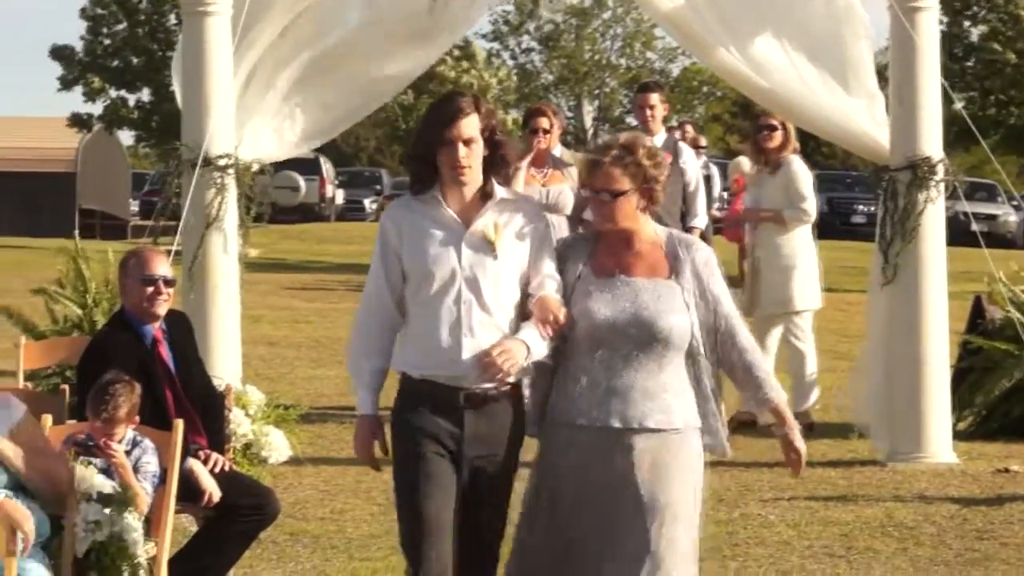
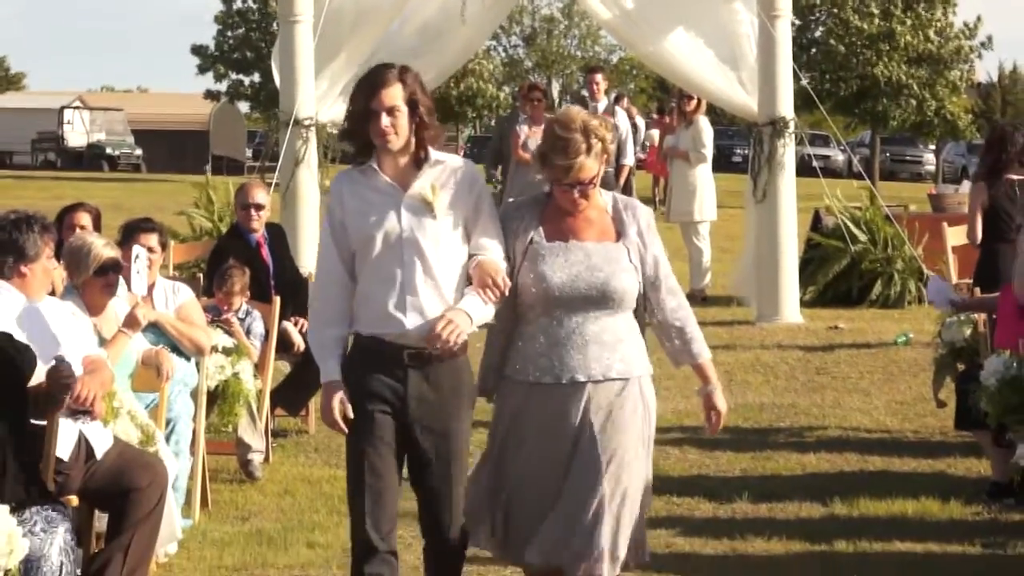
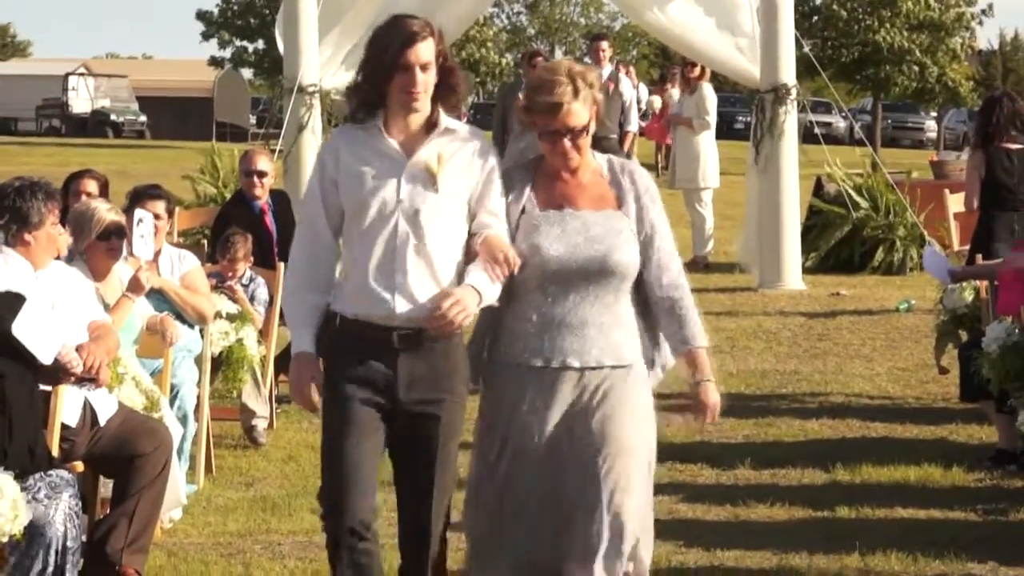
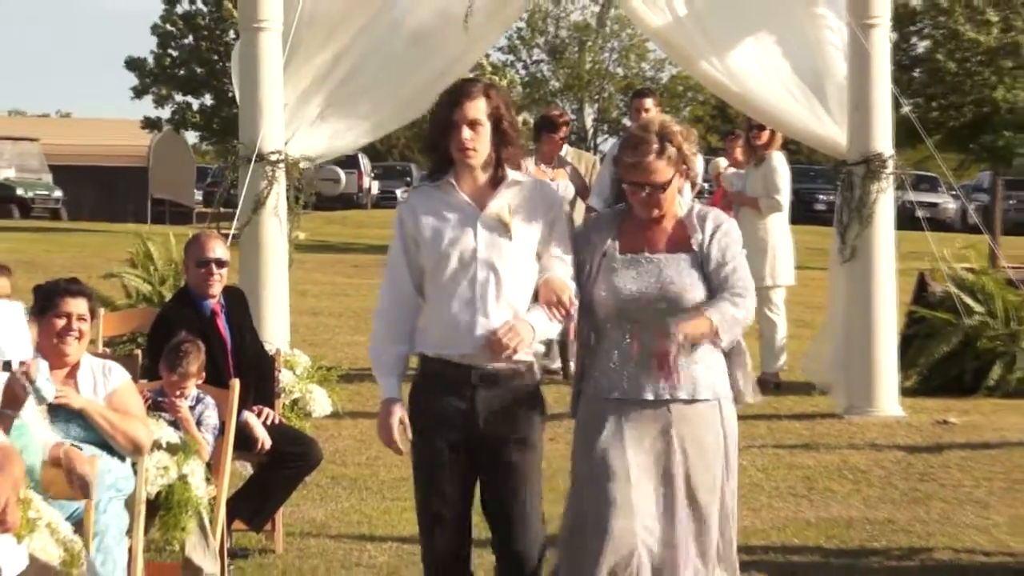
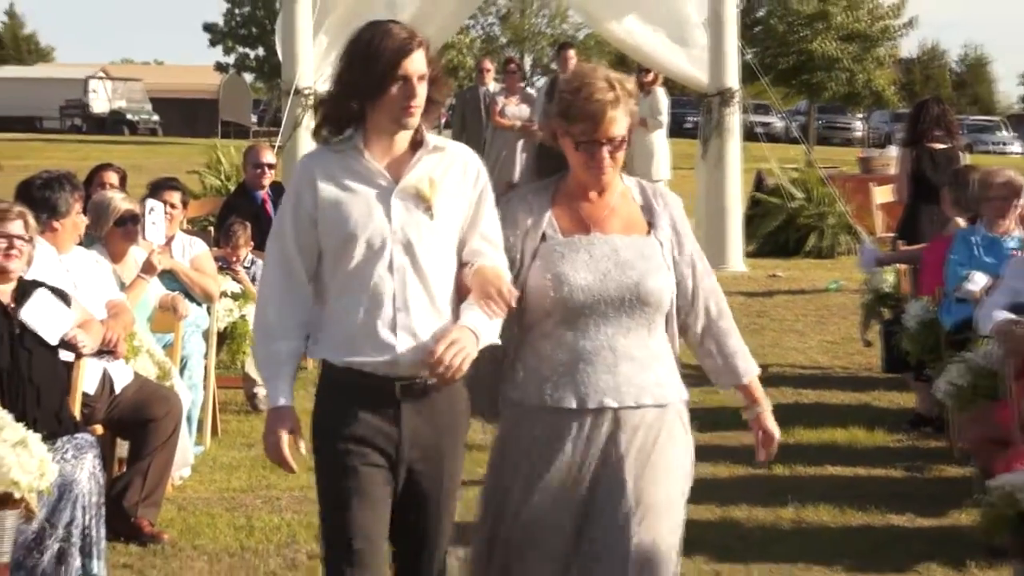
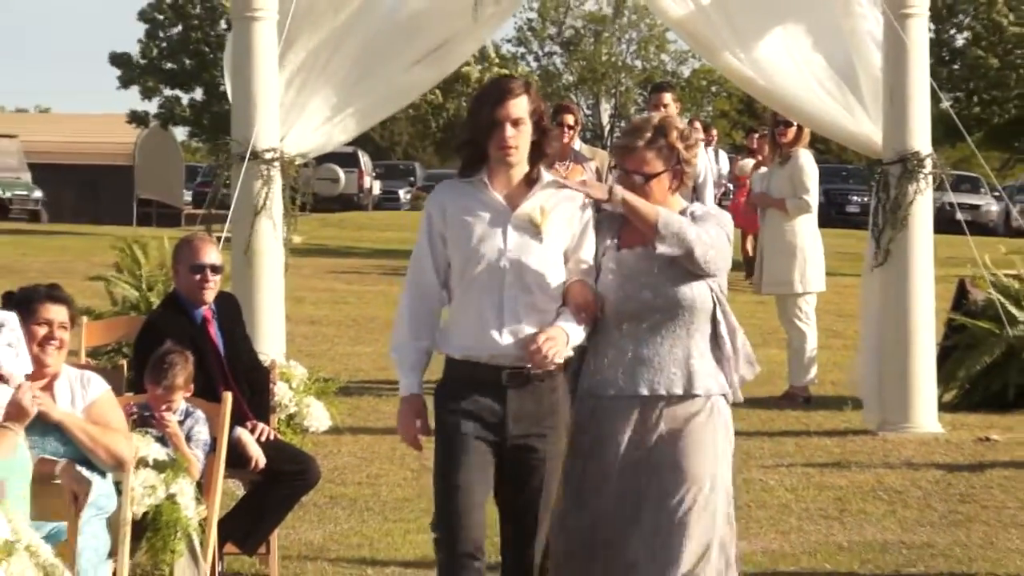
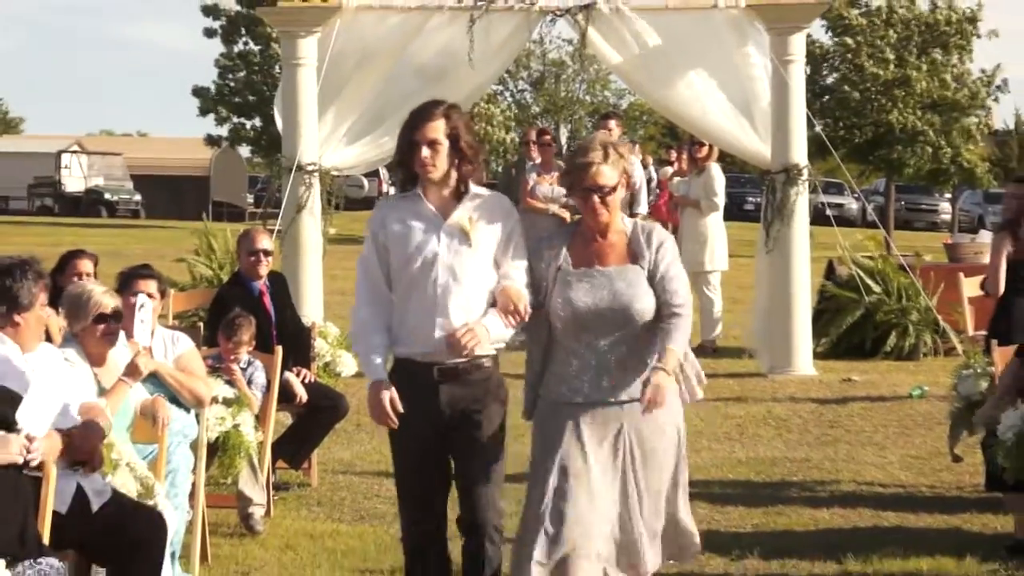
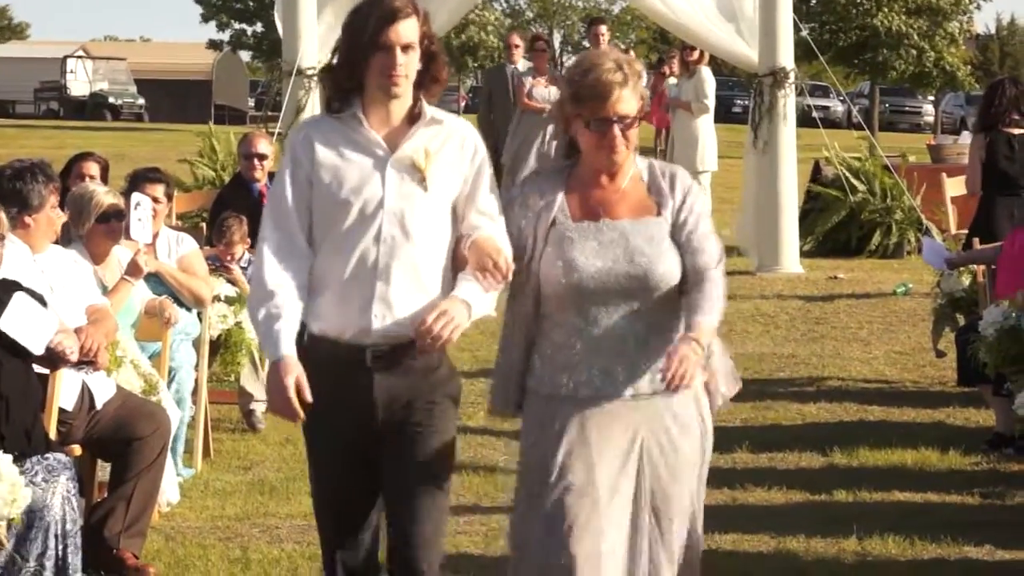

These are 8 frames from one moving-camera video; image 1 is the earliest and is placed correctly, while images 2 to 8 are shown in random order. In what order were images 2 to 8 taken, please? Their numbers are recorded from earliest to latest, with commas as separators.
6, 4, 7, 2, 3, 8, 5
